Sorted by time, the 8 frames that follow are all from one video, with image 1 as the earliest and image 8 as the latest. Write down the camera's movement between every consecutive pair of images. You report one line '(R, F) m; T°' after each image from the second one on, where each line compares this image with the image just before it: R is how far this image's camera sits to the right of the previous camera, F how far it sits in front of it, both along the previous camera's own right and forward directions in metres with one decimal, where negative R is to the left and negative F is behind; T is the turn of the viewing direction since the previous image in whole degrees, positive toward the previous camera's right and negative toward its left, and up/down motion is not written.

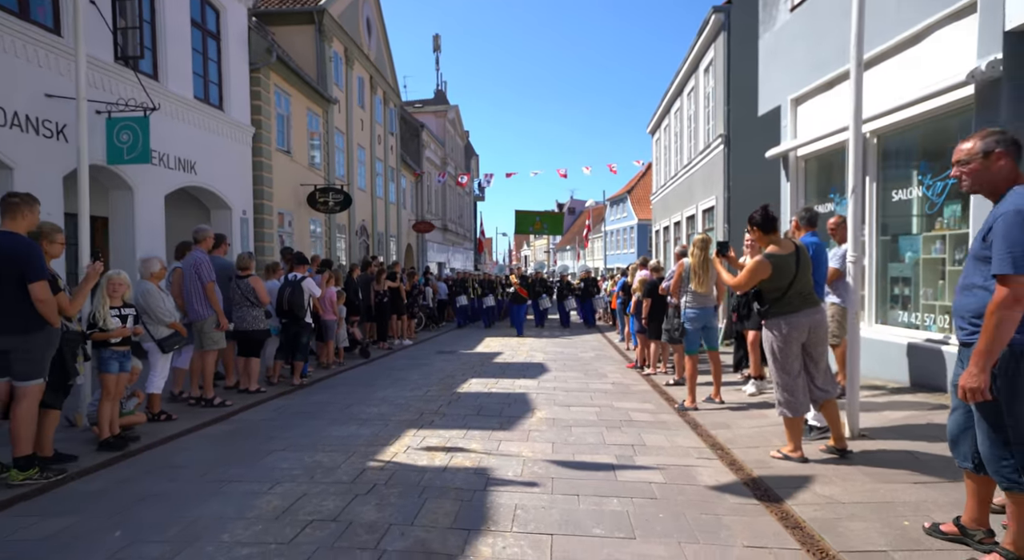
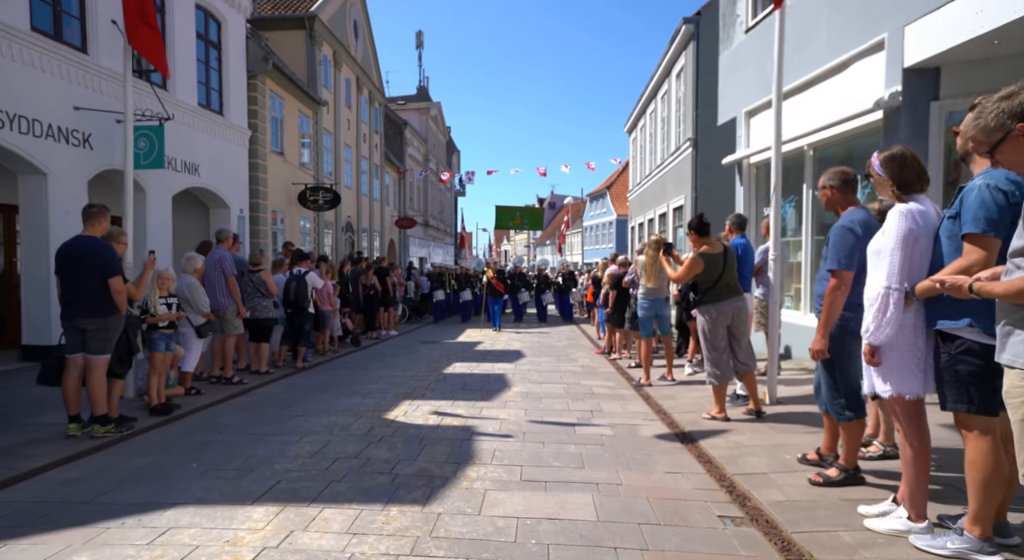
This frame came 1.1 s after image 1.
(0.0, -1.2) m; +2°
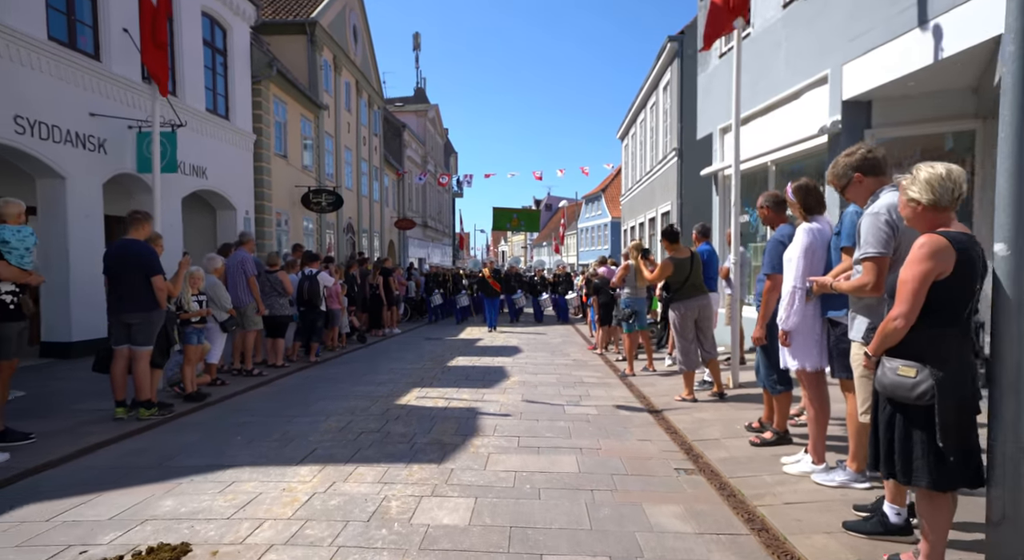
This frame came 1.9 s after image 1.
(0.0, -1.0) m; 0°
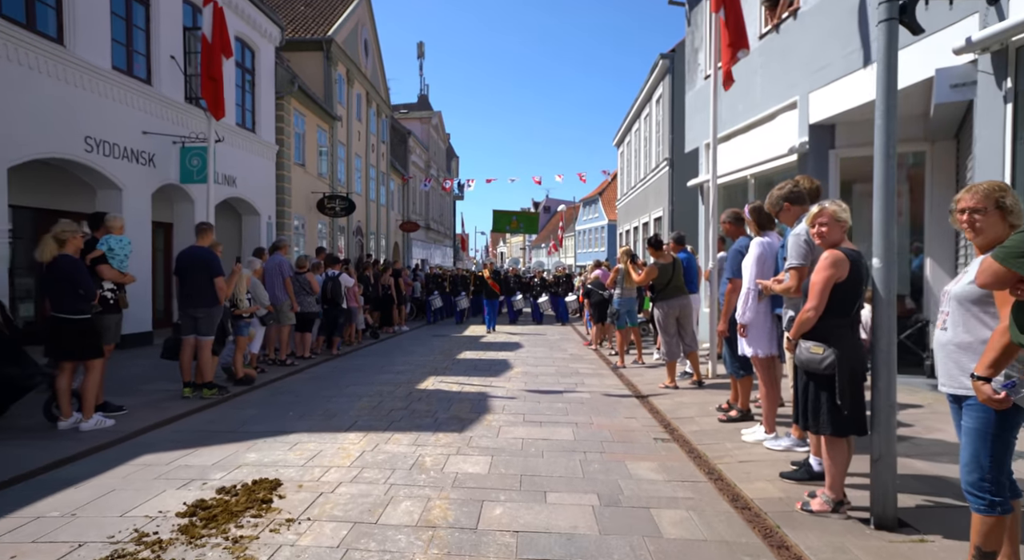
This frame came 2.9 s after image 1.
(-0.1, -1.1) m; 0°
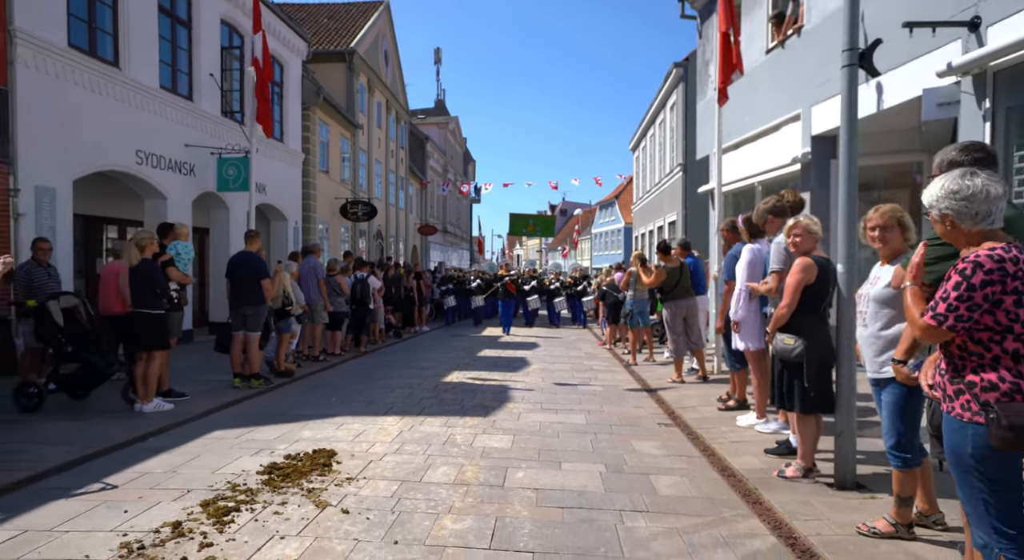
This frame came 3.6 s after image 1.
(0.0, -0.8) m; -1°
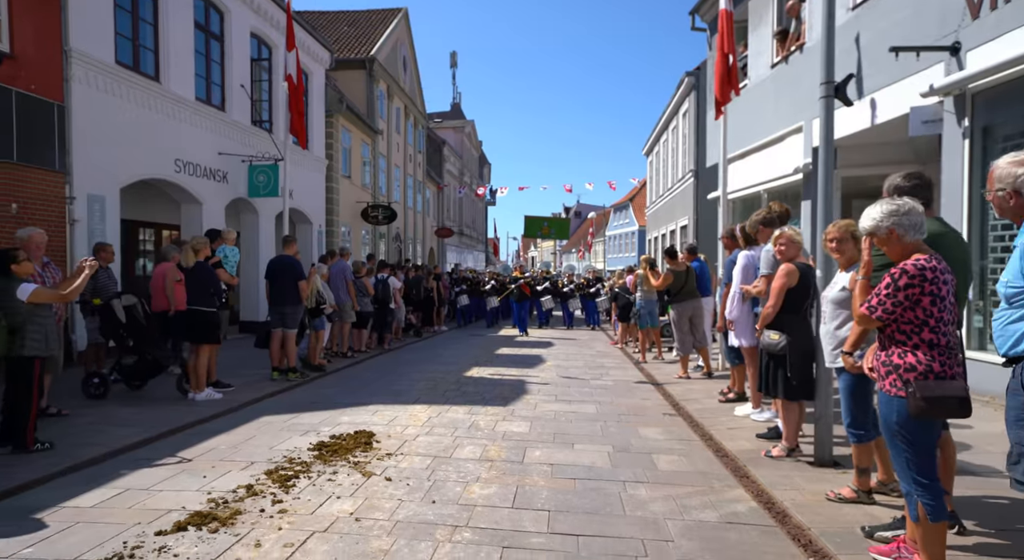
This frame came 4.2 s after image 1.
(0.0, -0.7) m; -1°
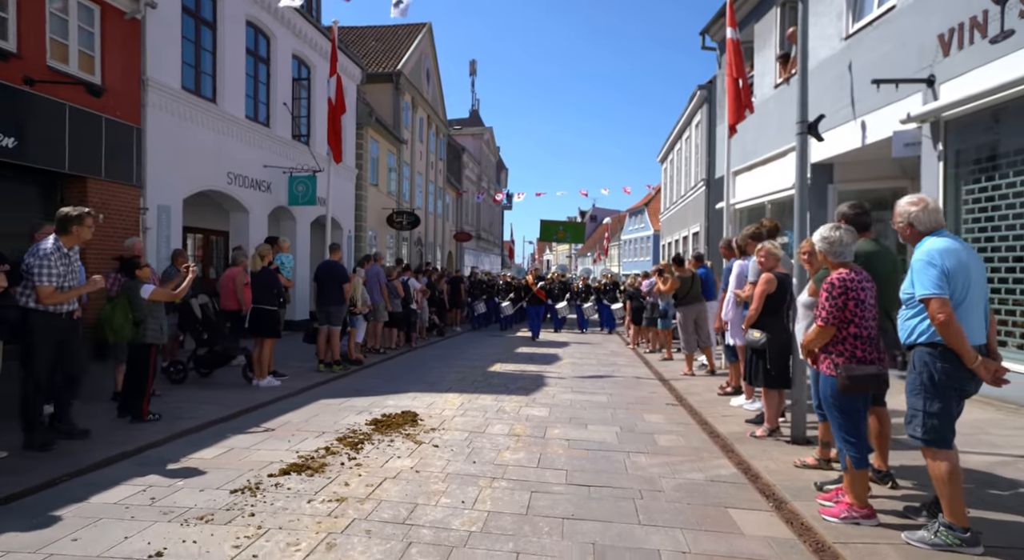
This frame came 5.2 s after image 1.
(-0.1, -1.0) m; -1°
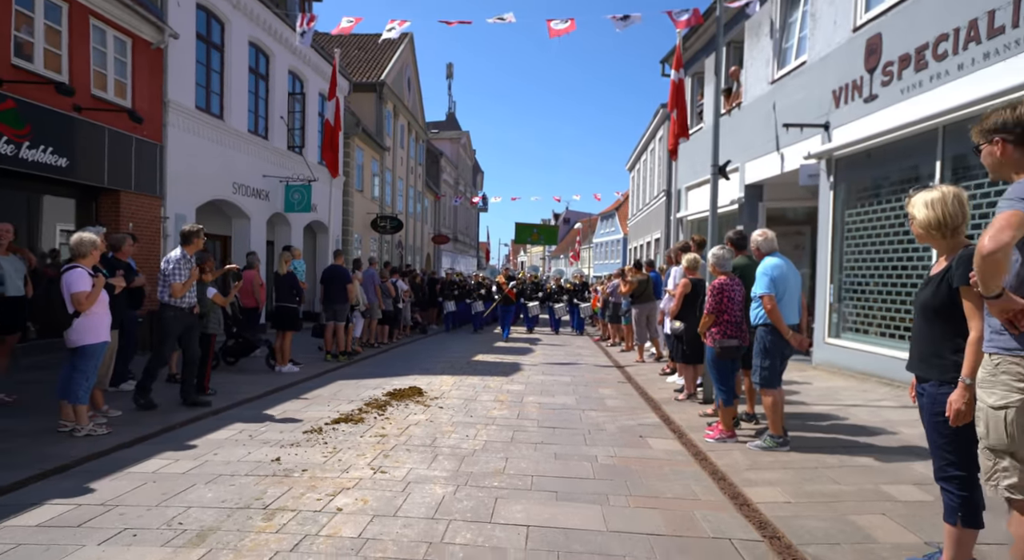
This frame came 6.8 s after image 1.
(-0.1, -2.0) m; +2°
